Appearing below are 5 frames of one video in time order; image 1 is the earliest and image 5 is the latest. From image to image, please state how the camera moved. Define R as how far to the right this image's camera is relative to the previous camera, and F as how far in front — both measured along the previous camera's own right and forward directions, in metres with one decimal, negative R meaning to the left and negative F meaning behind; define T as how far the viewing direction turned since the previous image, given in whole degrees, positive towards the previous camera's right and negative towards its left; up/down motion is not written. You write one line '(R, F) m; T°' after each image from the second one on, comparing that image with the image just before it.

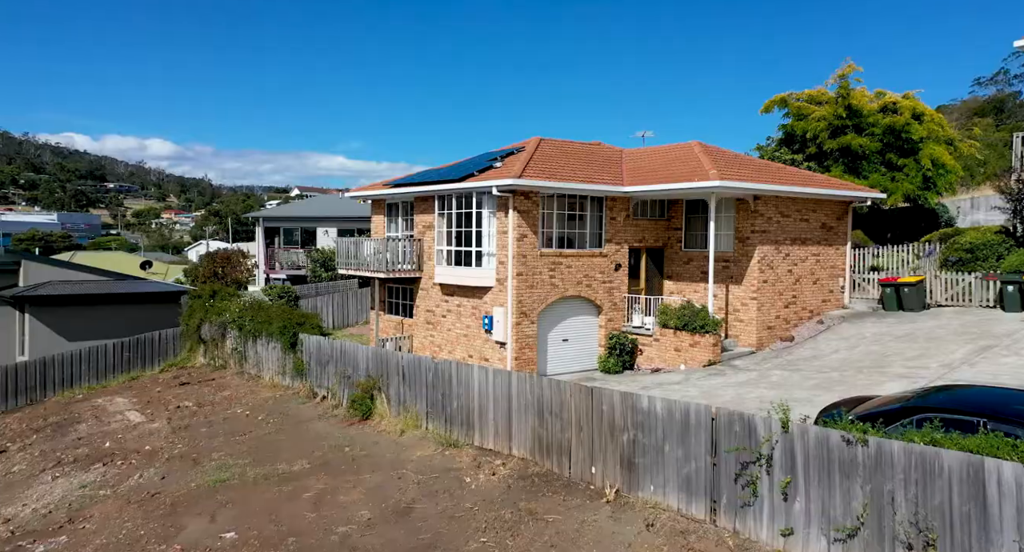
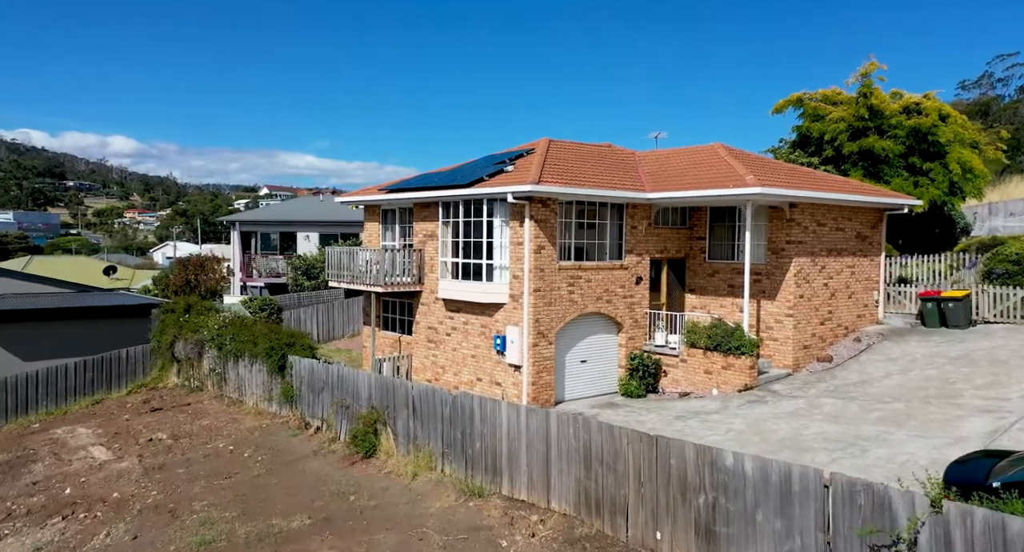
(-1.0, +1.9) m; +2°
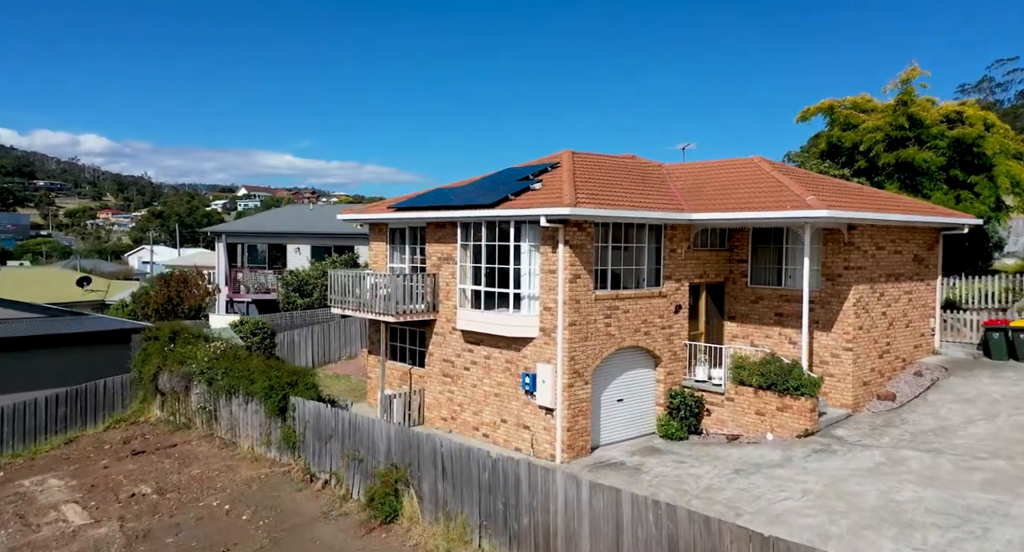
(-1.1, +1.9) m; +2°
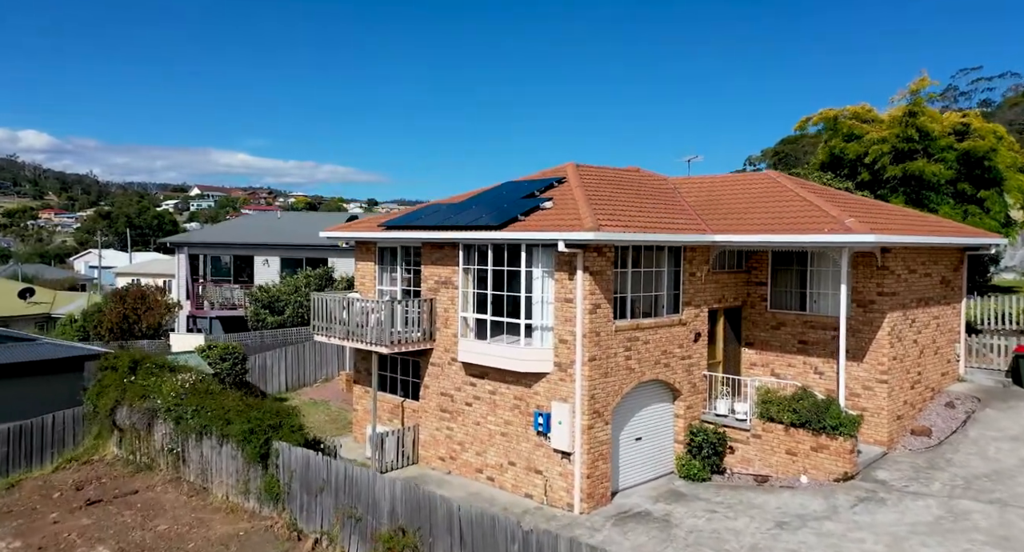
(-1.0, +1.6) m; +3°
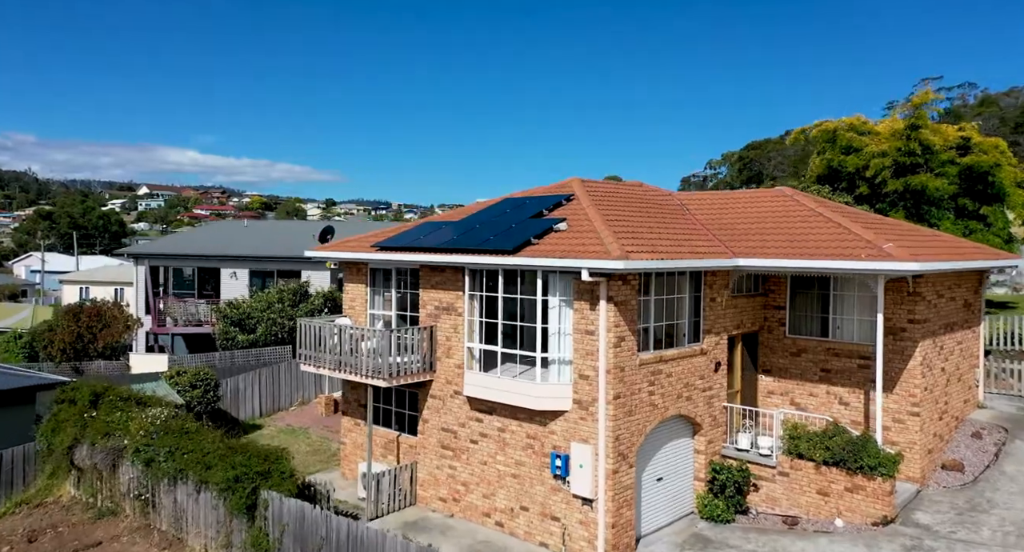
(-1.0, +1.3) m; +3°
